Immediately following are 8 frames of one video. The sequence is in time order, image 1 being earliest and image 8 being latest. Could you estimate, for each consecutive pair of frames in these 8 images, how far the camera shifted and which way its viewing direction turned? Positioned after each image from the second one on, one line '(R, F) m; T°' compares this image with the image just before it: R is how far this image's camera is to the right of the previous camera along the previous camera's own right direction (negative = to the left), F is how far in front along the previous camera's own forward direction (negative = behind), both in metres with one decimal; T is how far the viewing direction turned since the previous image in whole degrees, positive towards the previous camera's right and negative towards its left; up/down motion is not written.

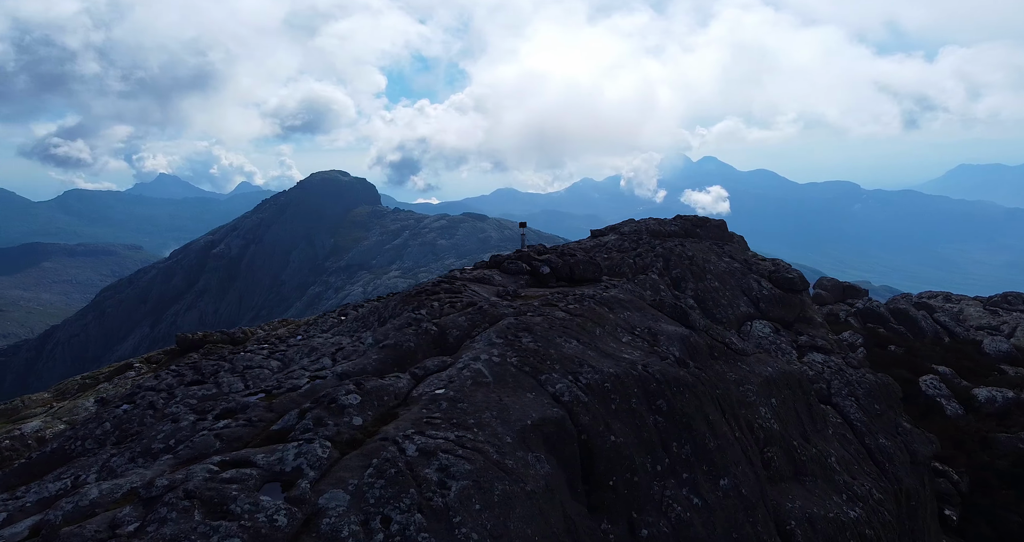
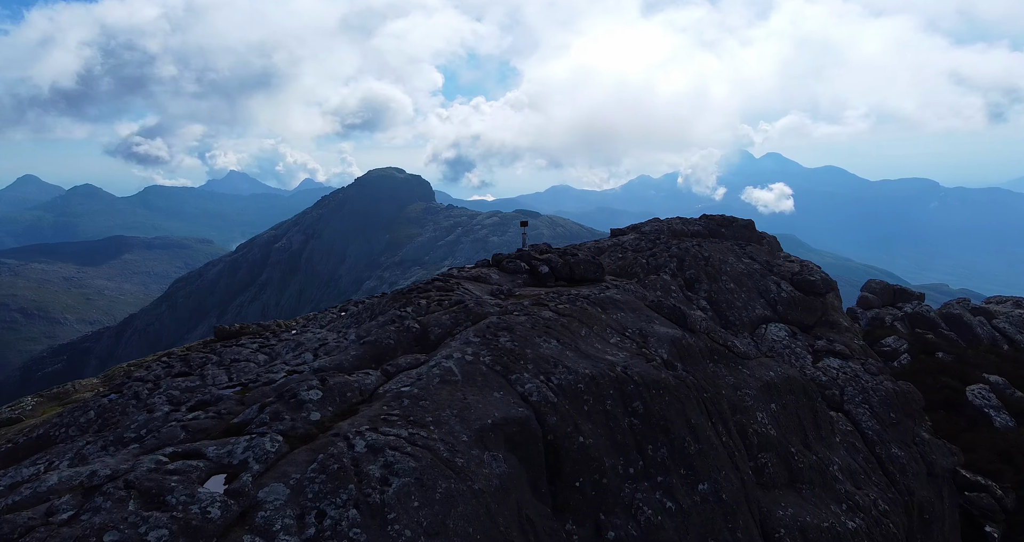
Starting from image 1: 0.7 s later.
(+3.1, +0.2) m; -4°
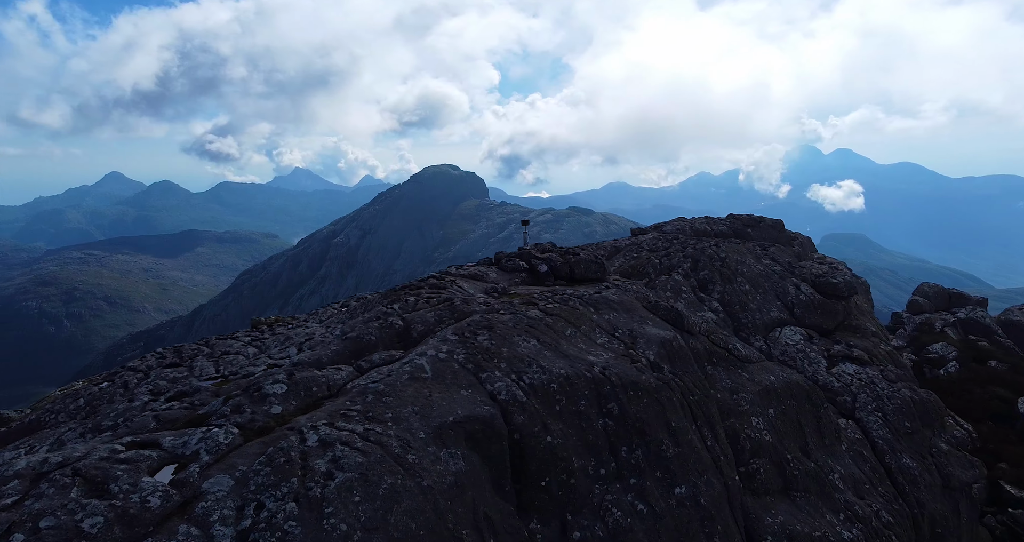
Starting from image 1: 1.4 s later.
(+3.1, +0.2) m; -4°
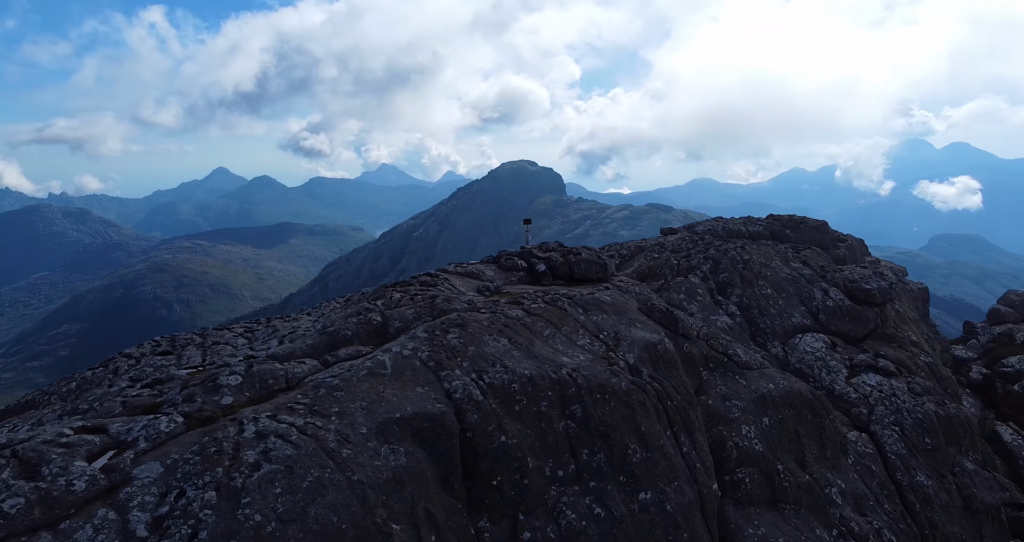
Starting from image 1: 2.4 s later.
(+4.3, +0.3) m; -5°
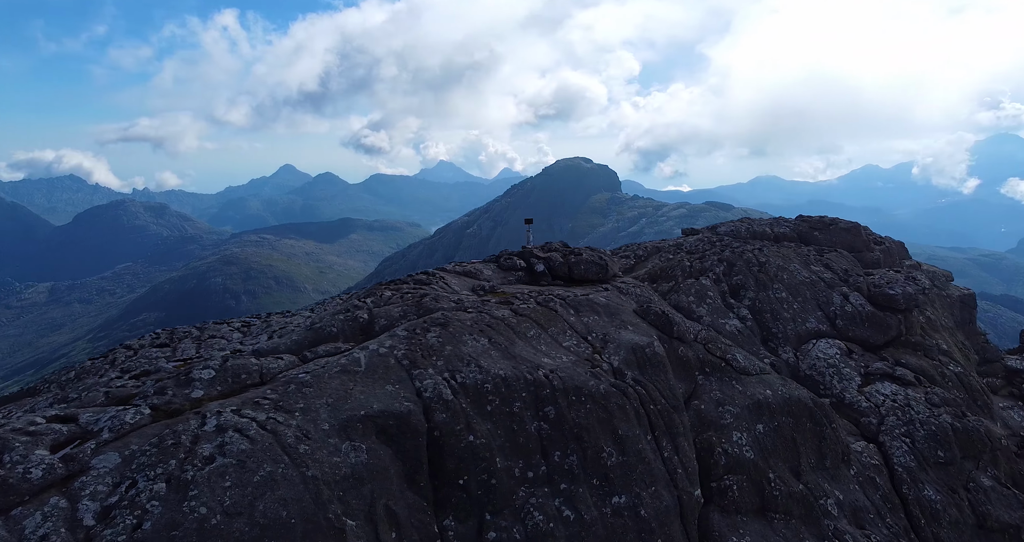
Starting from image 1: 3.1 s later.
(+3.0, +0.2) m; -4°
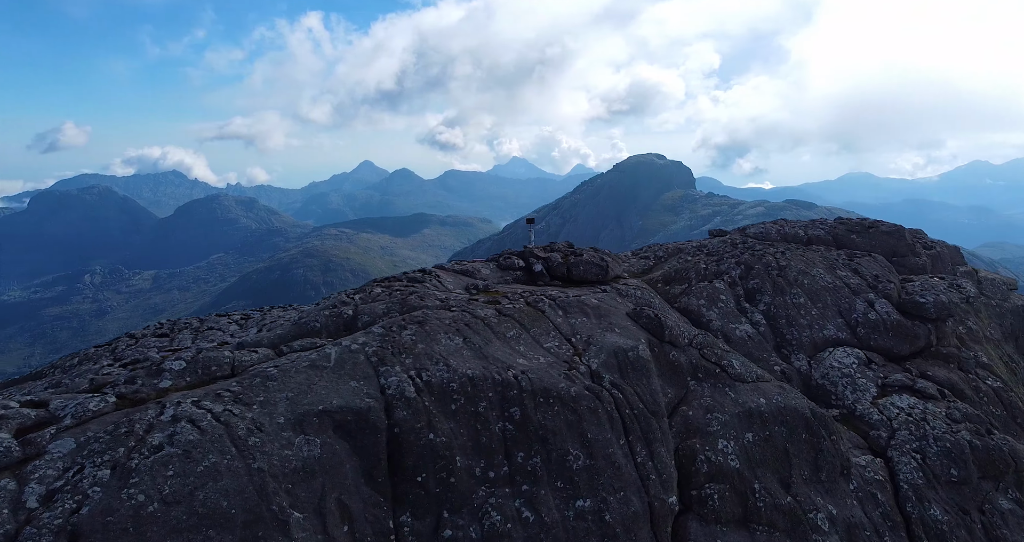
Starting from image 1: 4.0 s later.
(+3.8, +0.2) m; -5°
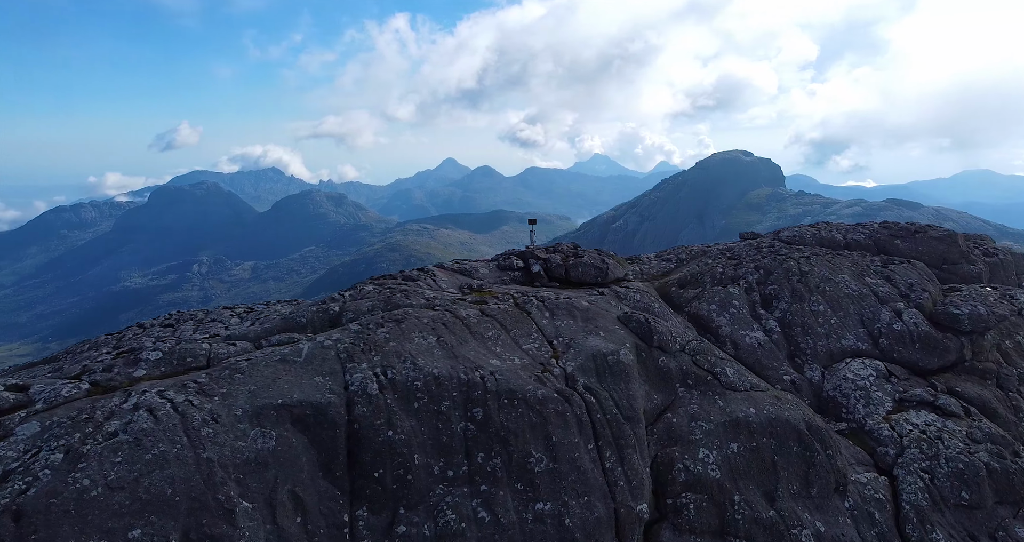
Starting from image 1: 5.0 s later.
(+4.2, +0.1) m; -5°
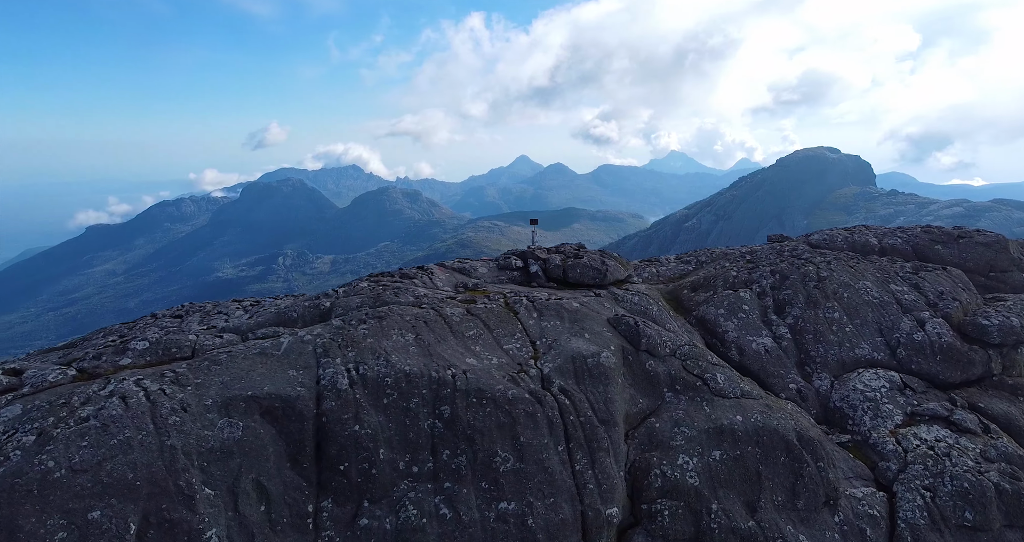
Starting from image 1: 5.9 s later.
(+3.8, -0.1) m; -5°
